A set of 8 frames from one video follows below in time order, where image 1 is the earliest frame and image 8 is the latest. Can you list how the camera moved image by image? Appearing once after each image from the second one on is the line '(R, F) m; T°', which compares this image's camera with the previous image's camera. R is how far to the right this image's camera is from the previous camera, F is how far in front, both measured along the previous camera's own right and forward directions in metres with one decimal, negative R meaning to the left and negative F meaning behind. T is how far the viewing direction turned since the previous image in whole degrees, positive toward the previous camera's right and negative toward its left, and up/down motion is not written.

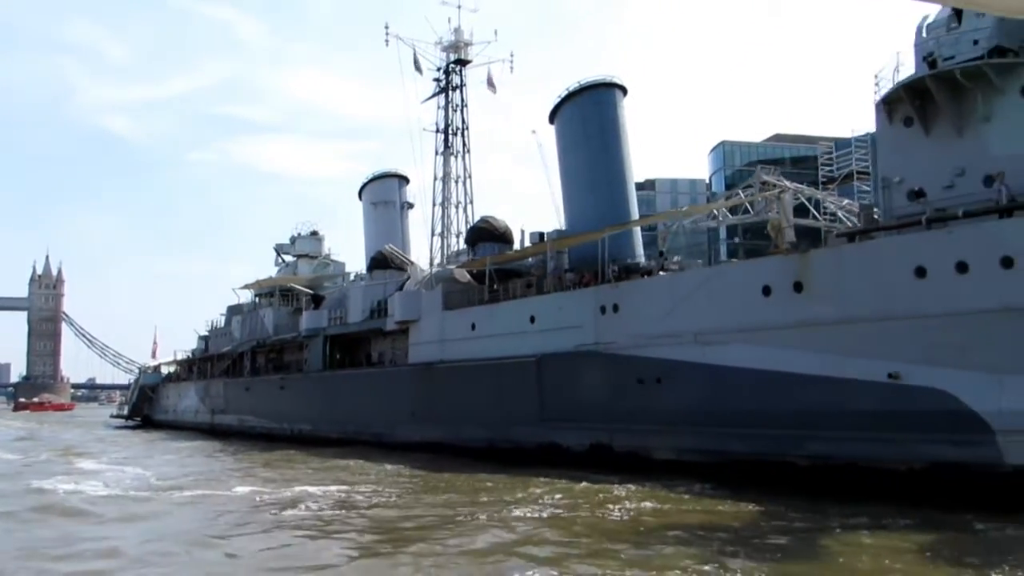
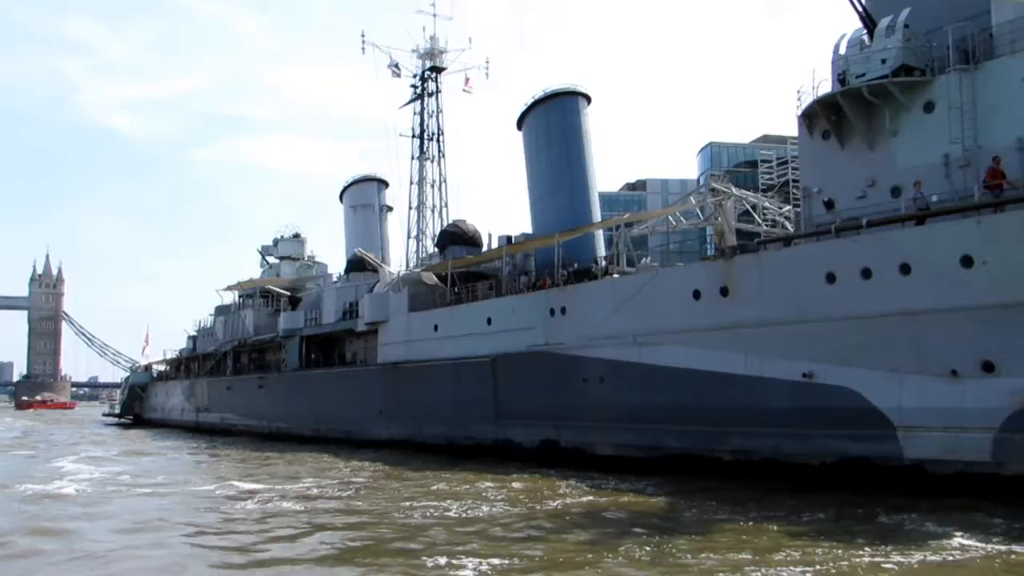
(+0.5, -0.5) m; 0°
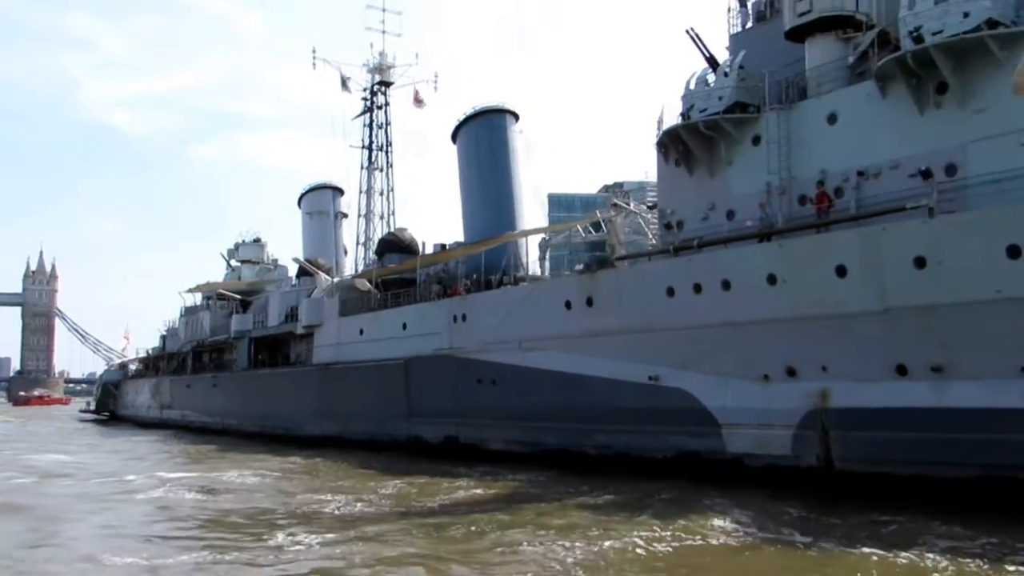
(+1.1, -1.0) m; 0°
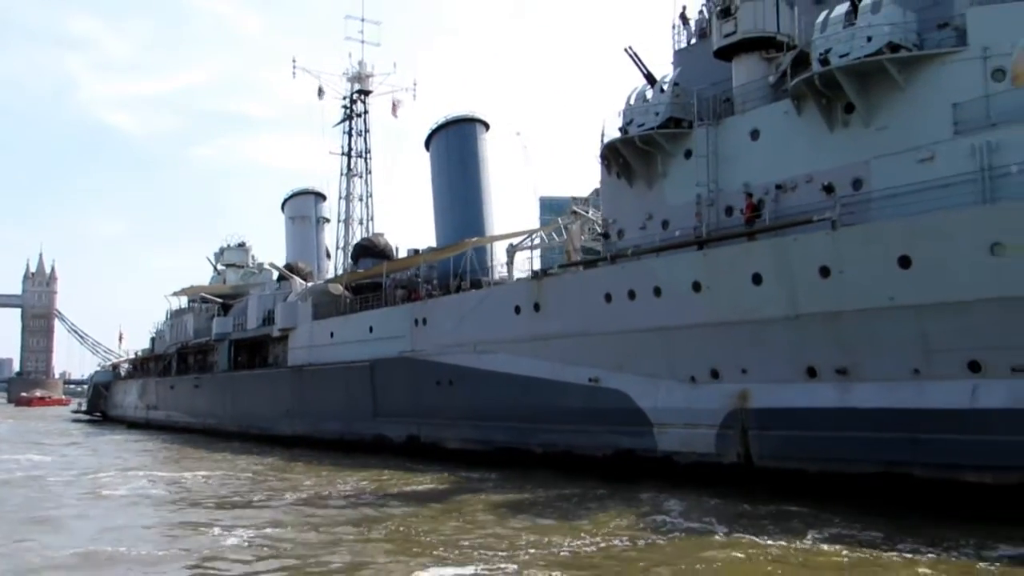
(+0.5, -0.5) m; 0°
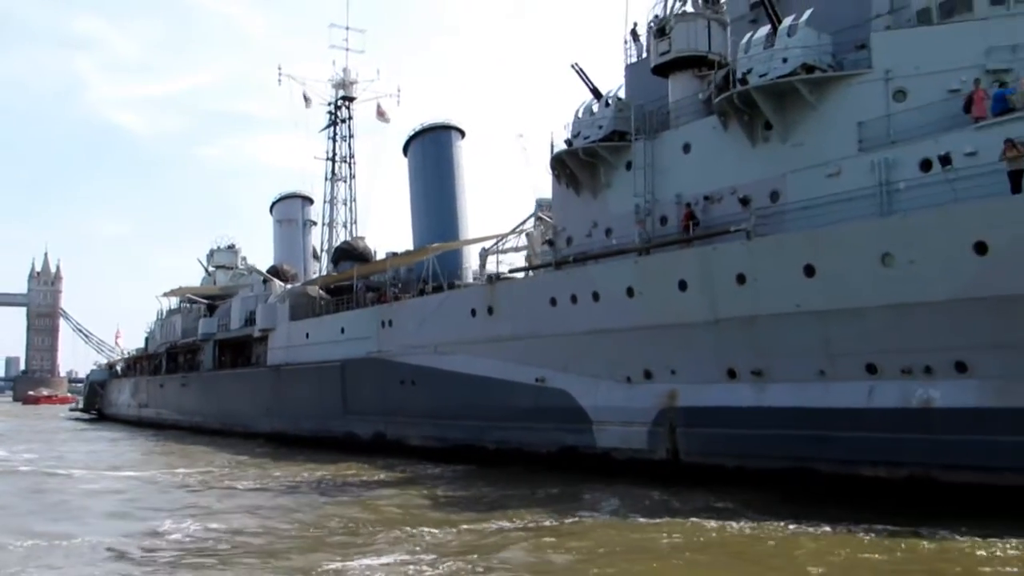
(+0.5, -0.5) m; 0°
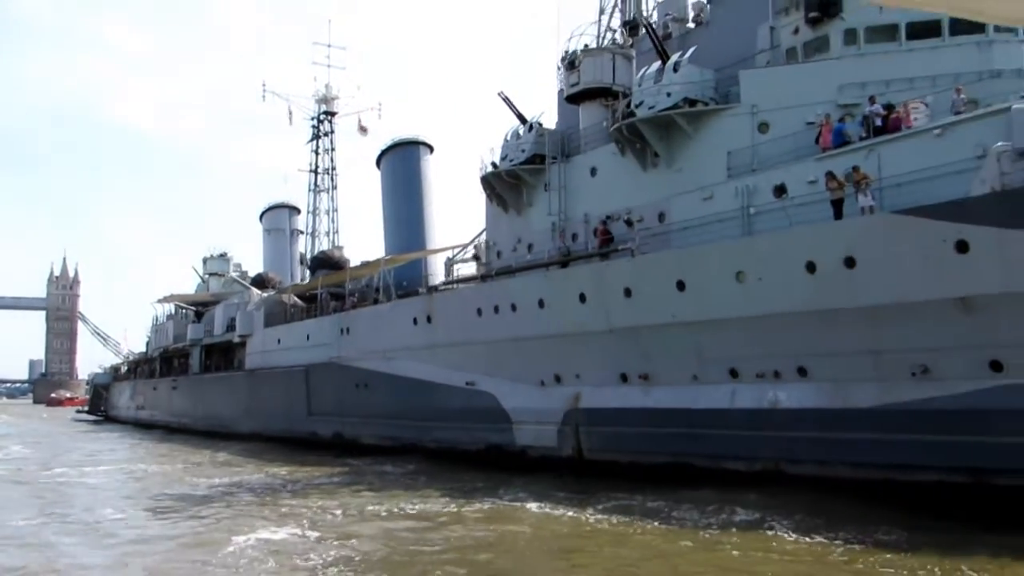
(+0.9, -0.9) m; -1°
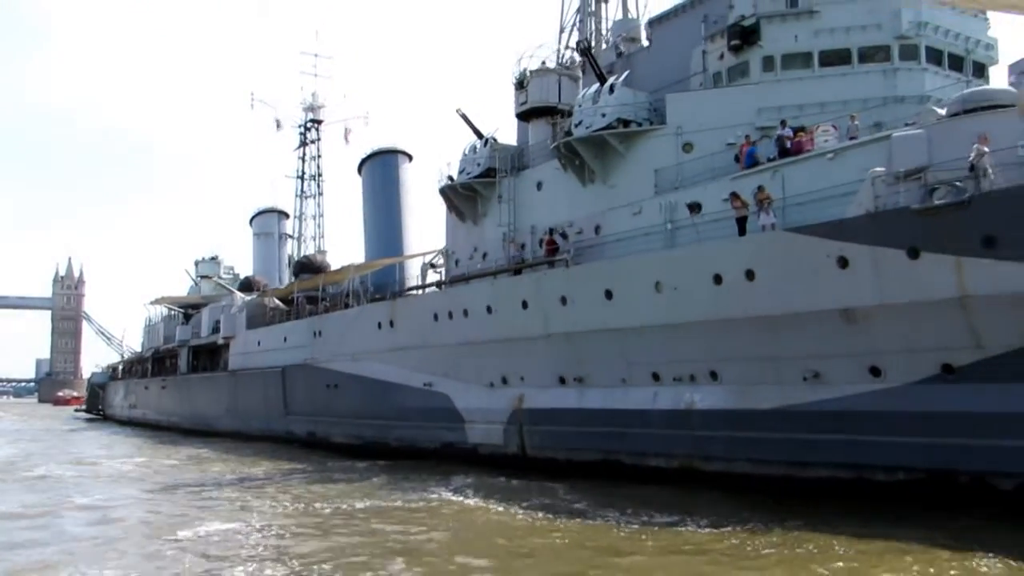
(+0.6, -0.6) m; 0°
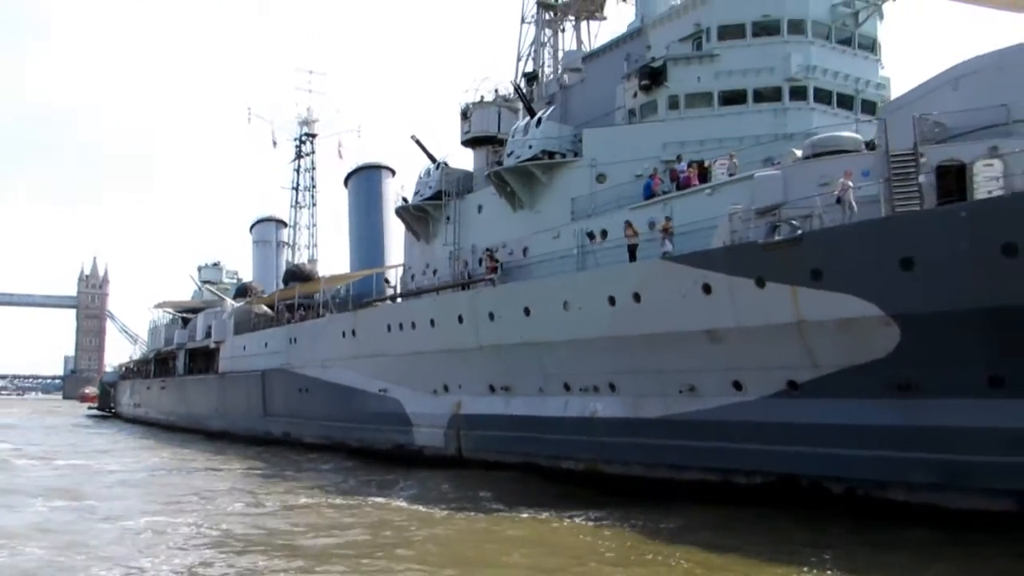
(+0.9, -0.9) m; -1°
